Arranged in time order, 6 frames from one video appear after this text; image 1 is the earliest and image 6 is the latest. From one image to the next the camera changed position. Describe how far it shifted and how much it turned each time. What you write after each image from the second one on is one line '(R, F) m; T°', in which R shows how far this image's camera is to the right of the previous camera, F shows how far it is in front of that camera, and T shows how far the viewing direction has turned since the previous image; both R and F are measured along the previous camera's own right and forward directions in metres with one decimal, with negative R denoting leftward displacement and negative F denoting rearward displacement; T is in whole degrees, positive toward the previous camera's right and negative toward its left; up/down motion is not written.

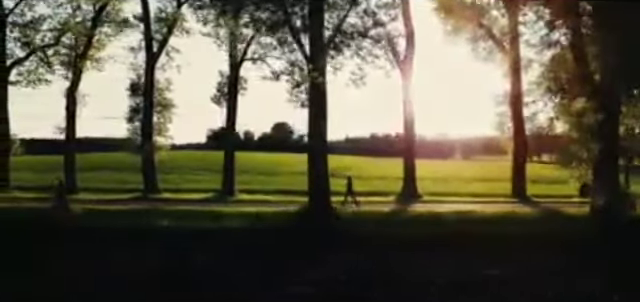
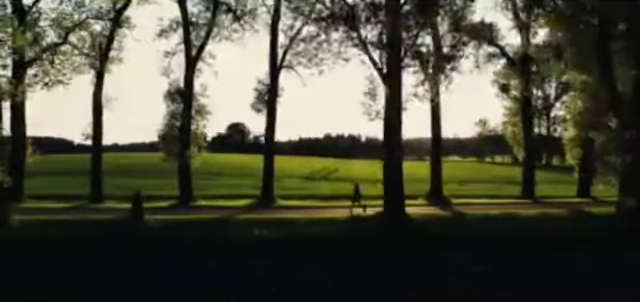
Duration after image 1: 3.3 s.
(-0.5, -0.9) m; -1°
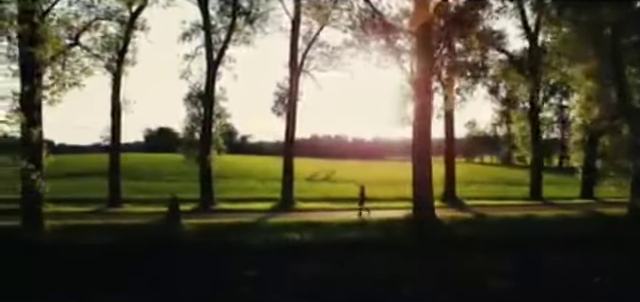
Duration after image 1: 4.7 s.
(-0.1, -0.7) m; -1°
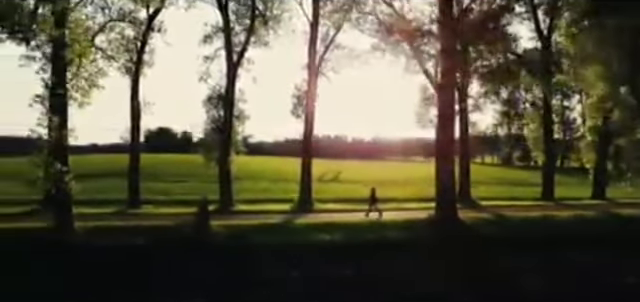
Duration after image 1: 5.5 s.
(0.0, -0.4) m; -1°
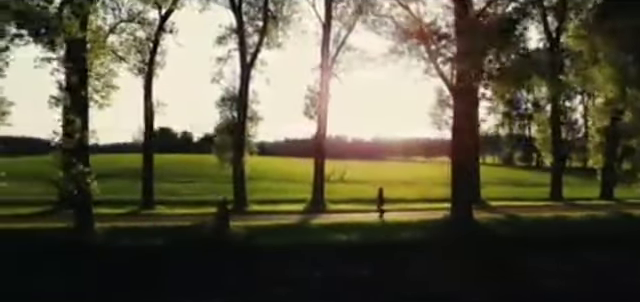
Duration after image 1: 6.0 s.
(0.0, -0.3) m; -1°
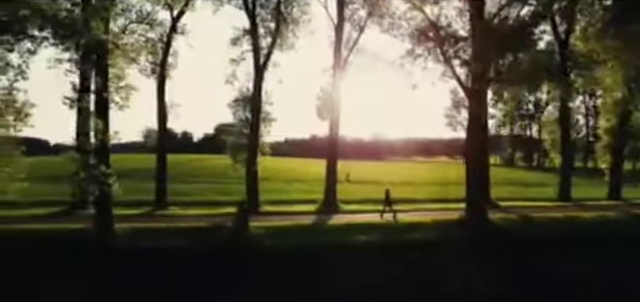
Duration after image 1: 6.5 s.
(0.0, -0.3) m; -1°
